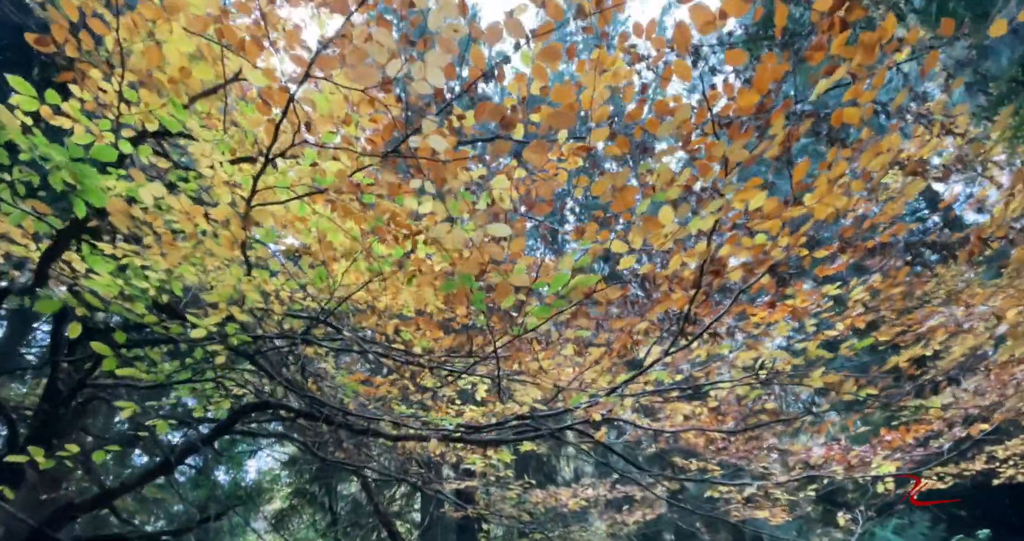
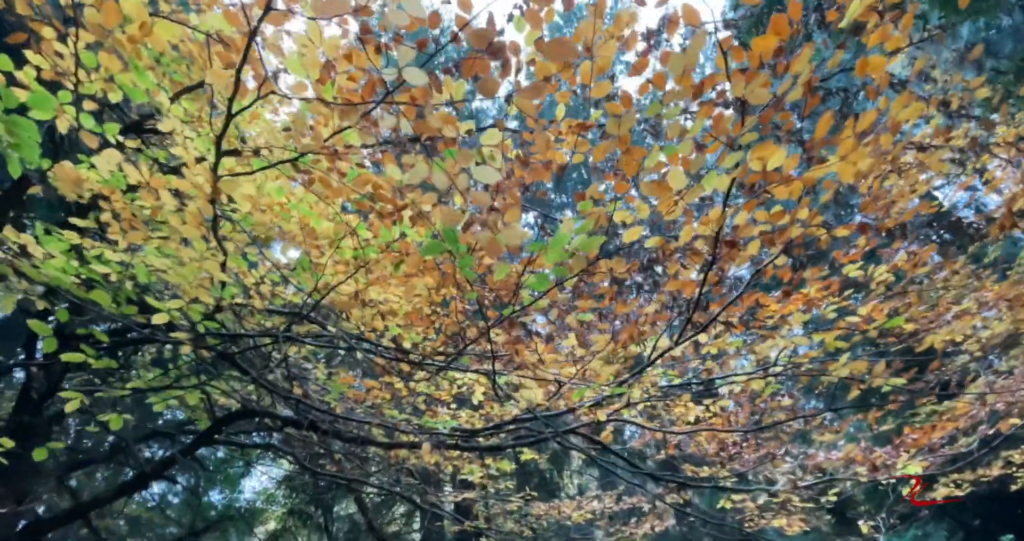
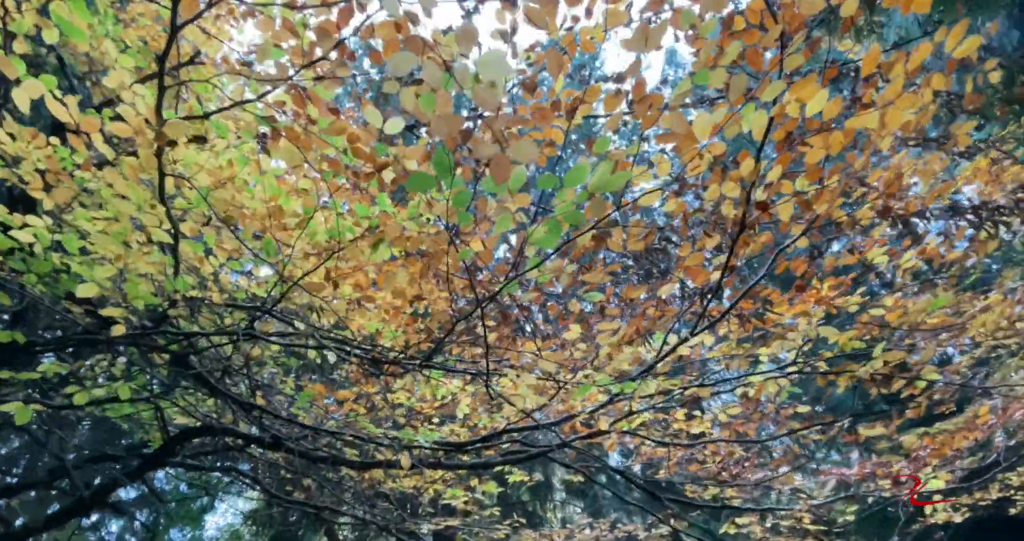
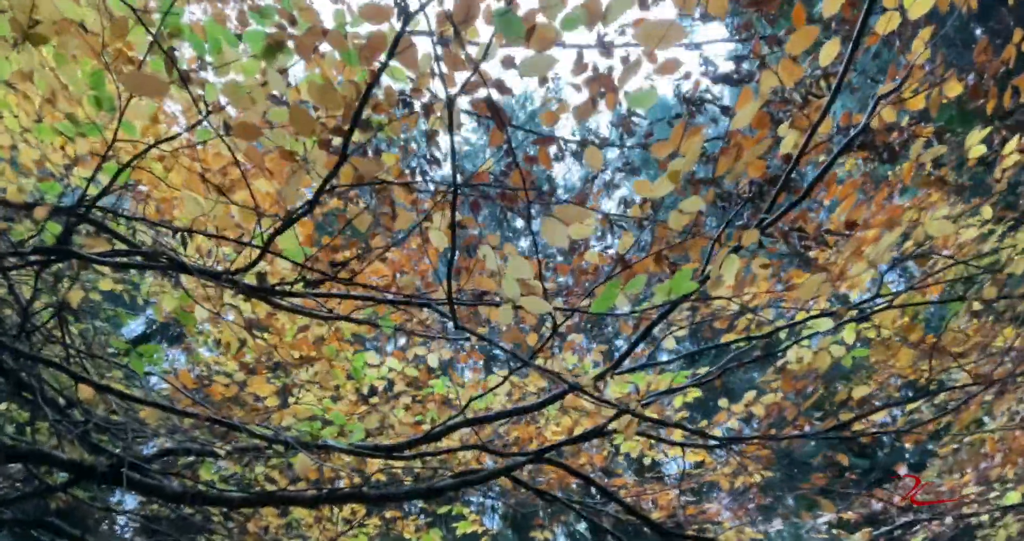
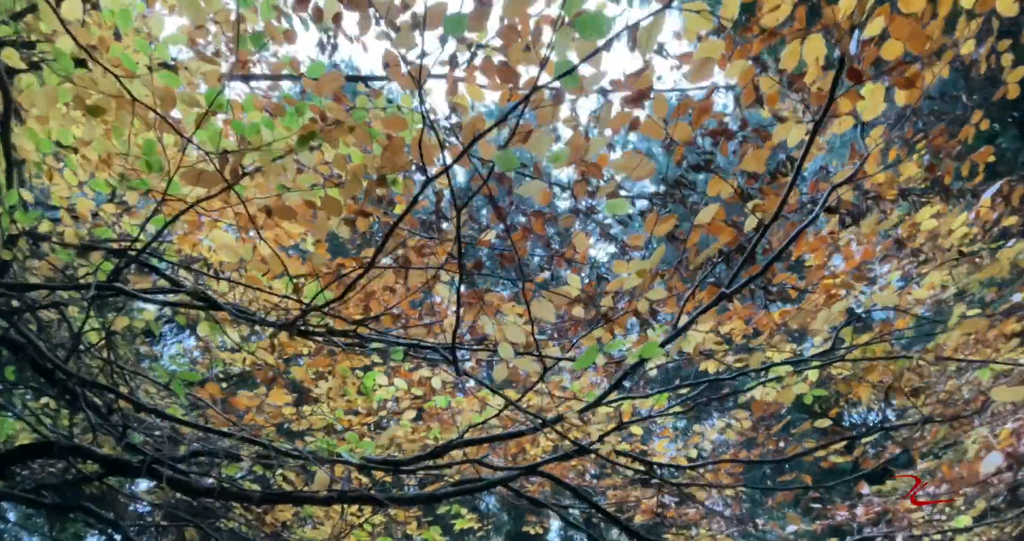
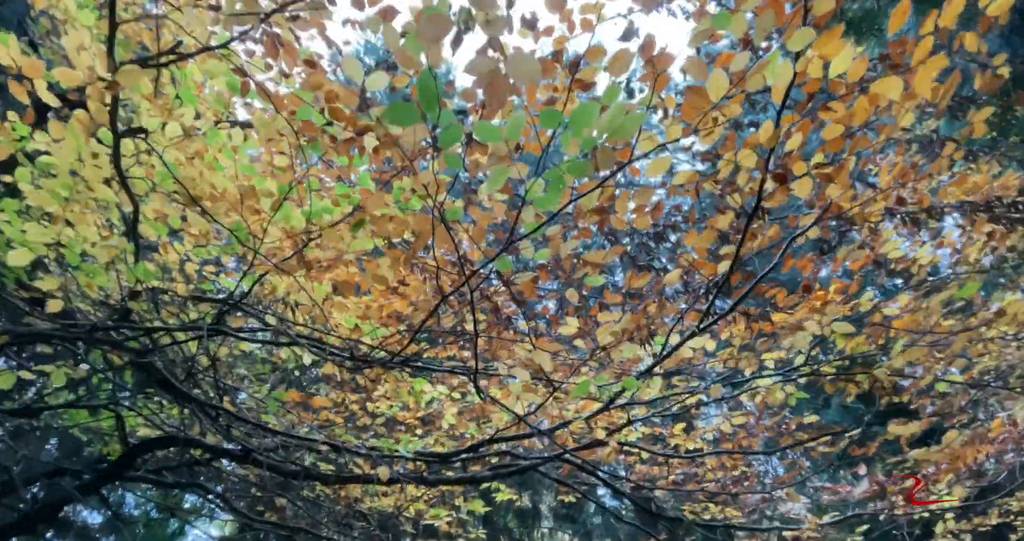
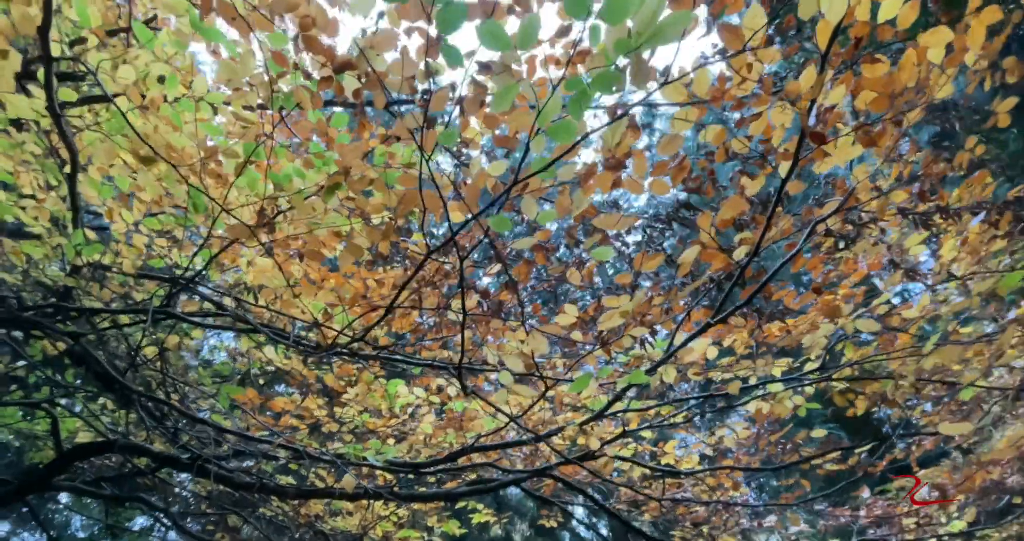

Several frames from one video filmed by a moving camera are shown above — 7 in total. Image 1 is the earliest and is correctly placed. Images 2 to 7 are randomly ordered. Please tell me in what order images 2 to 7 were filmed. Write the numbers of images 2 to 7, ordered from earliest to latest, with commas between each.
2, 3, 6, 7, 5, 4
